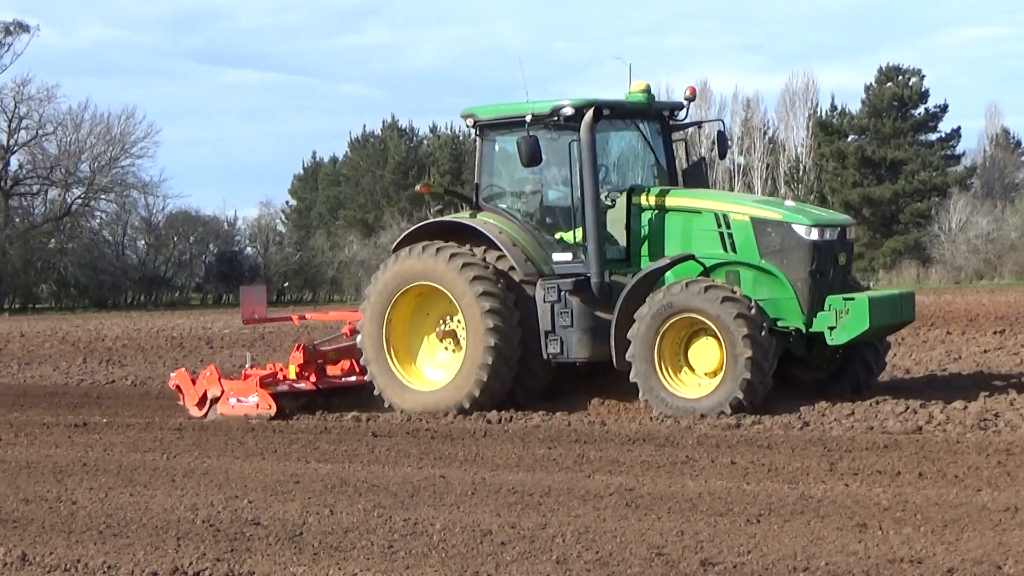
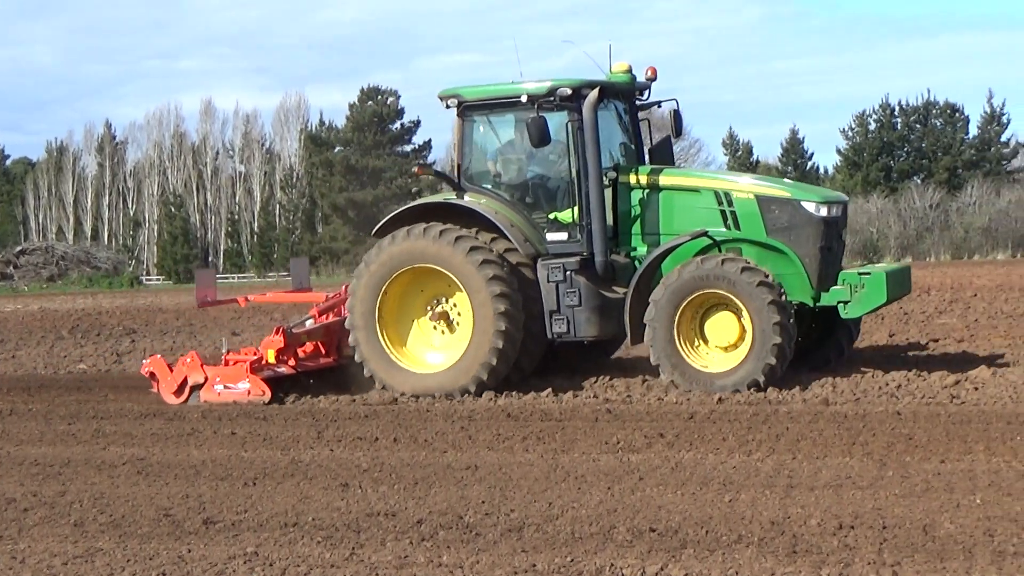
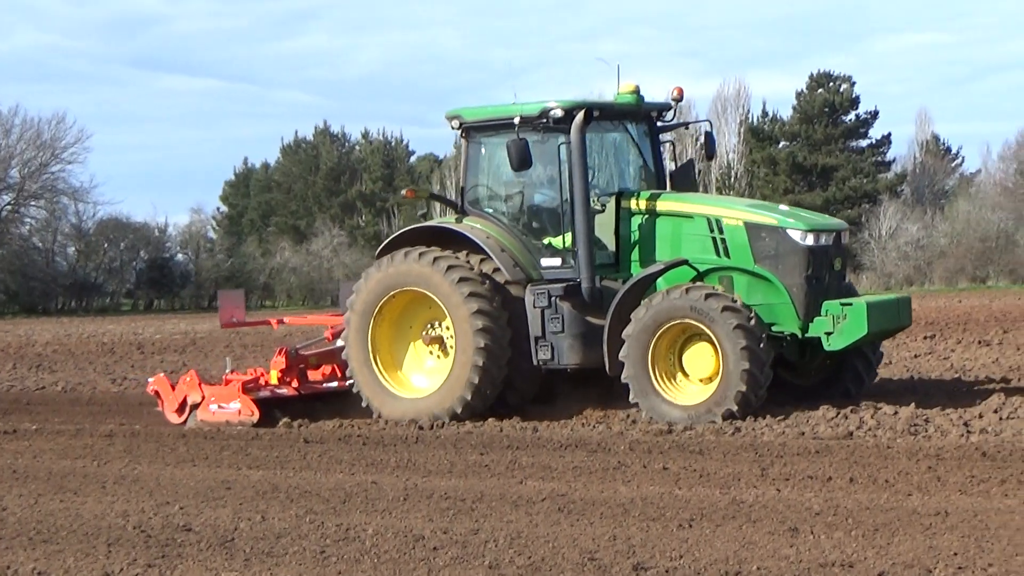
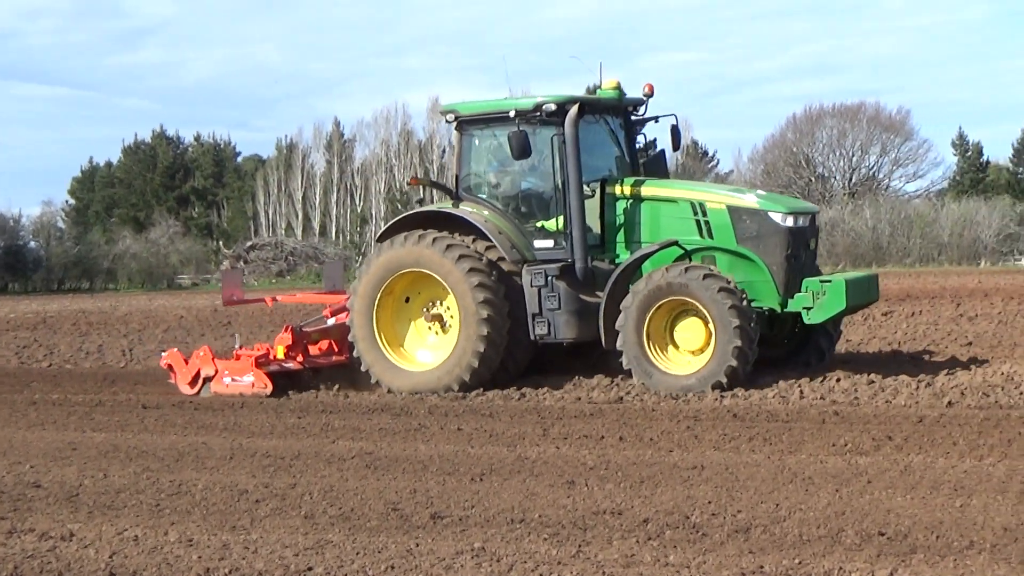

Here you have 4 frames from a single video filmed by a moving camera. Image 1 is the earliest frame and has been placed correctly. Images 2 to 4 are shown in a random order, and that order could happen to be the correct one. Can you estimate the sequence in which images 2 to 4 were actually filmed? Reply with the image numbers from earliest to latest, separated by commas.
3, 4, 2
